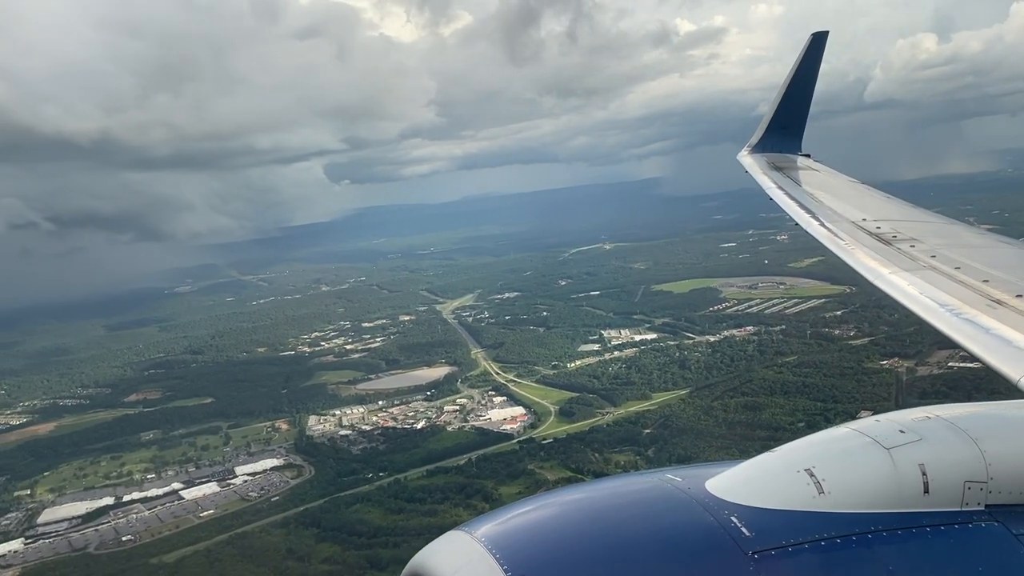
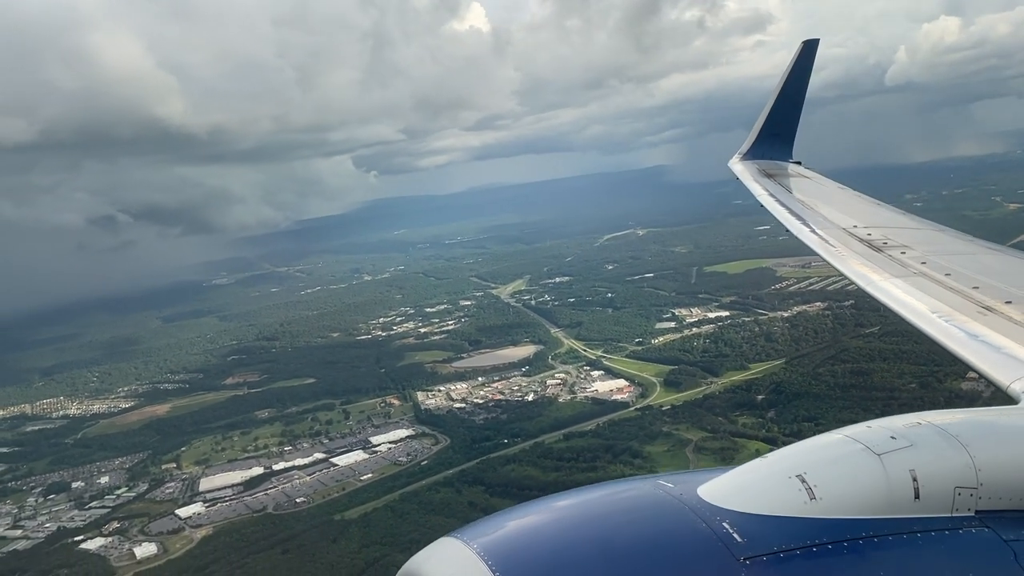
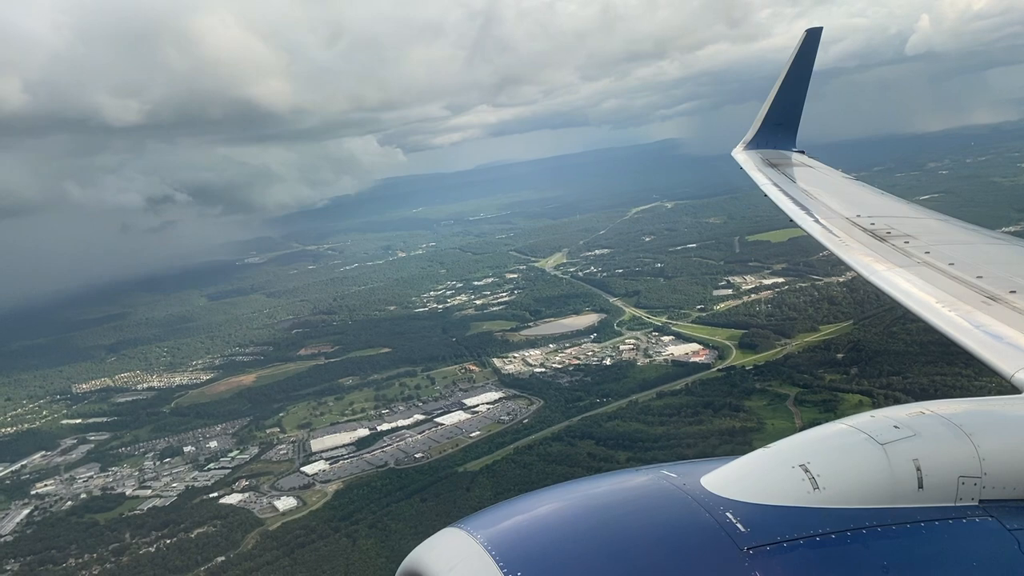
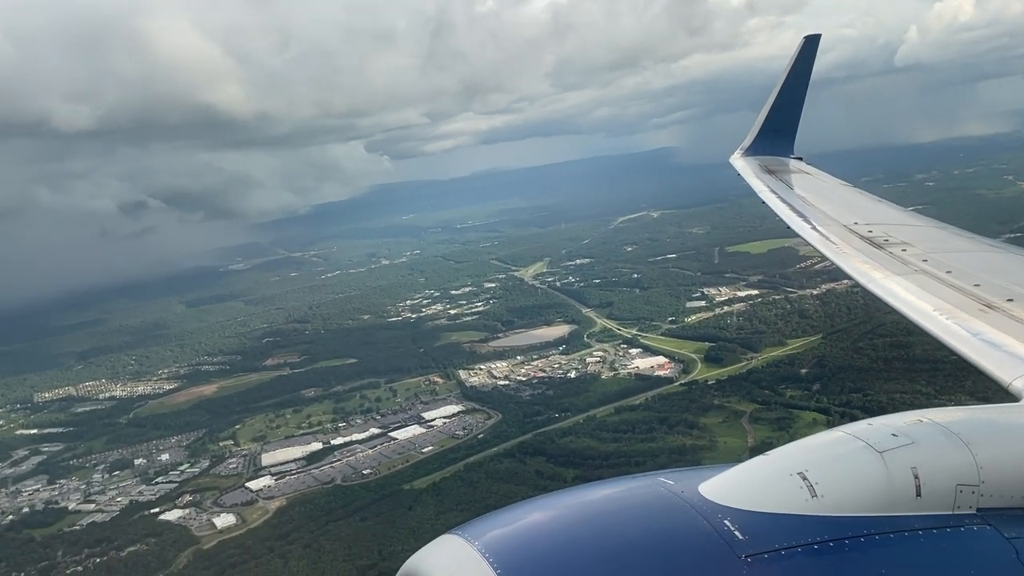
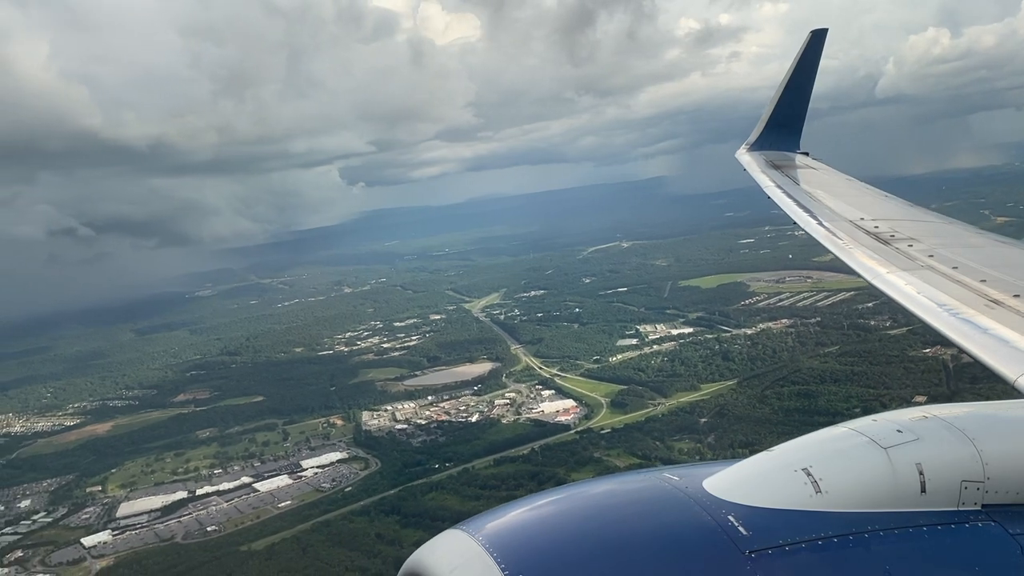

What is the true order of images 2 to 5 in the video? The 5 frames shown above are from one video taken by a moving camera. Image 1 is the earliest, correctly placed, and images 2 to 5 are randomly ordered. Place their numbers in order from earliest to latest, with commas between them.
5, 2, 4, 3
